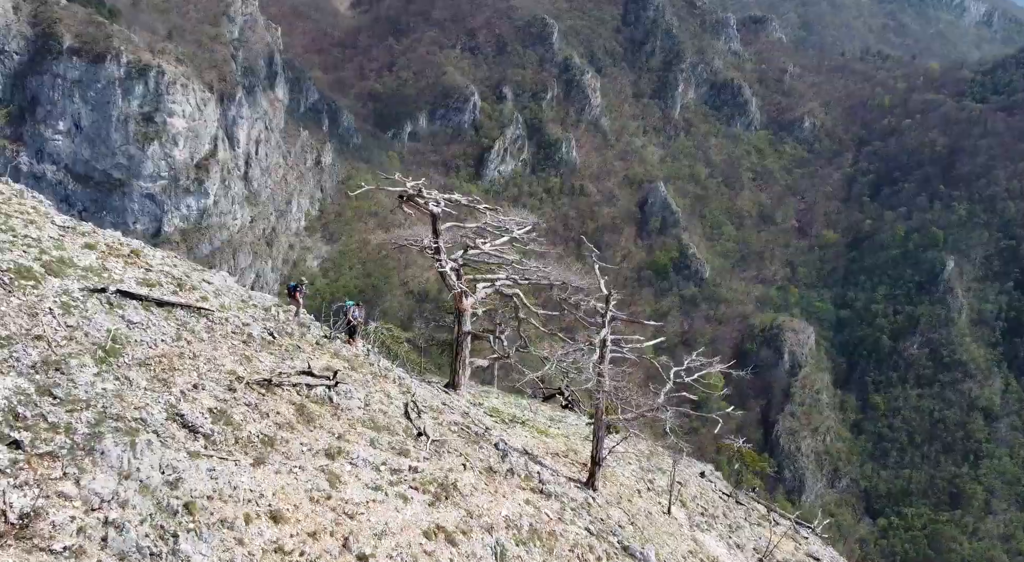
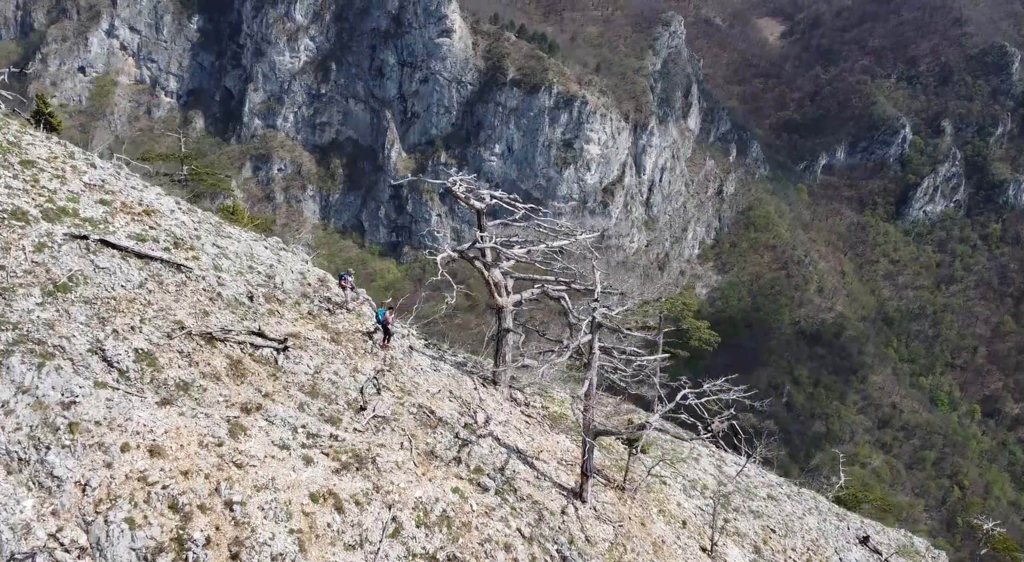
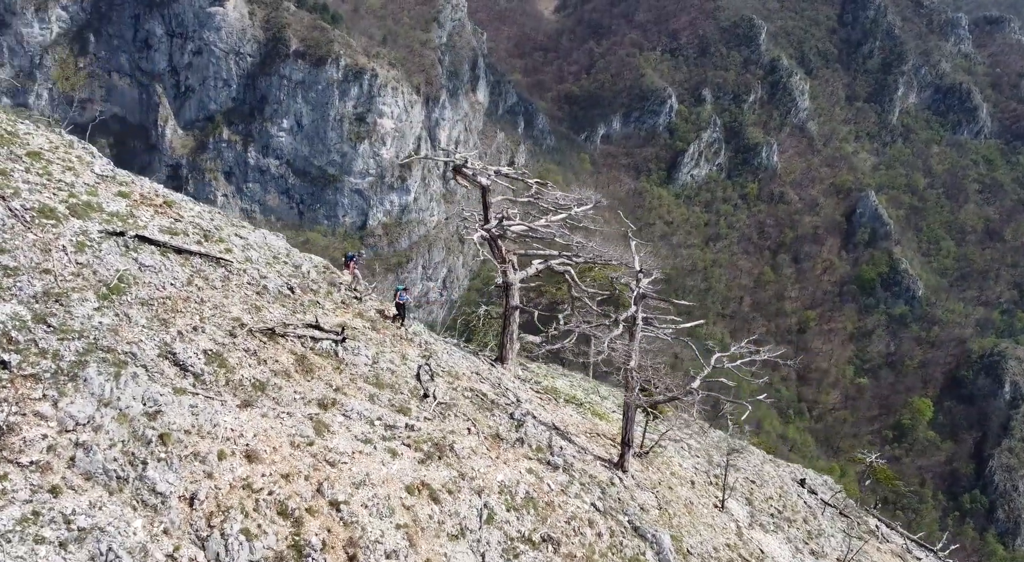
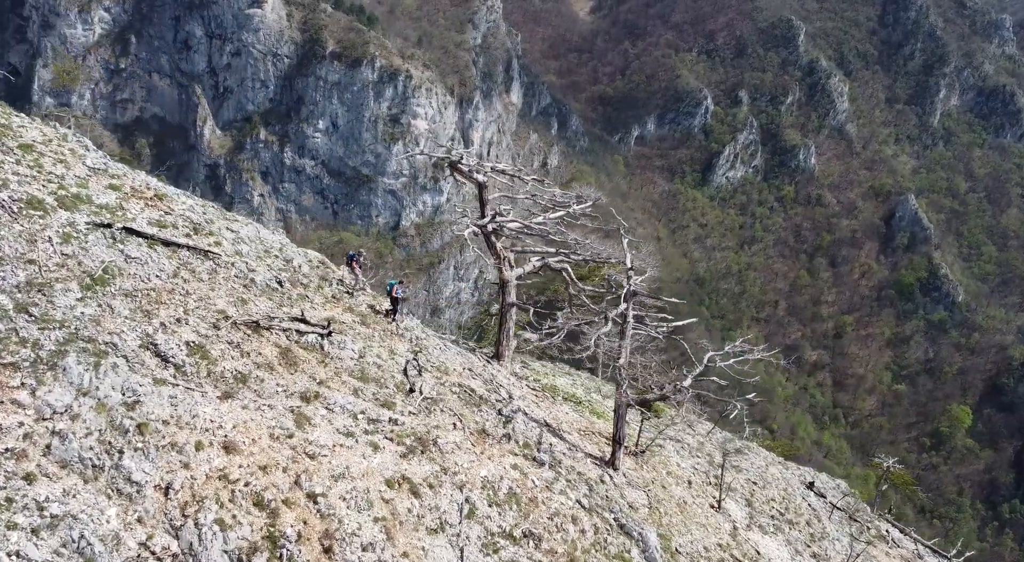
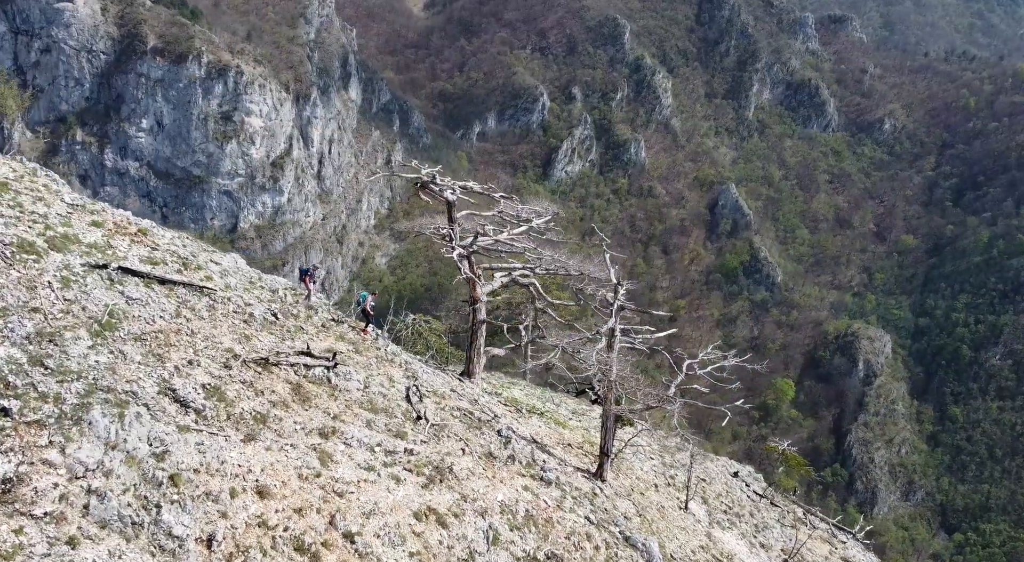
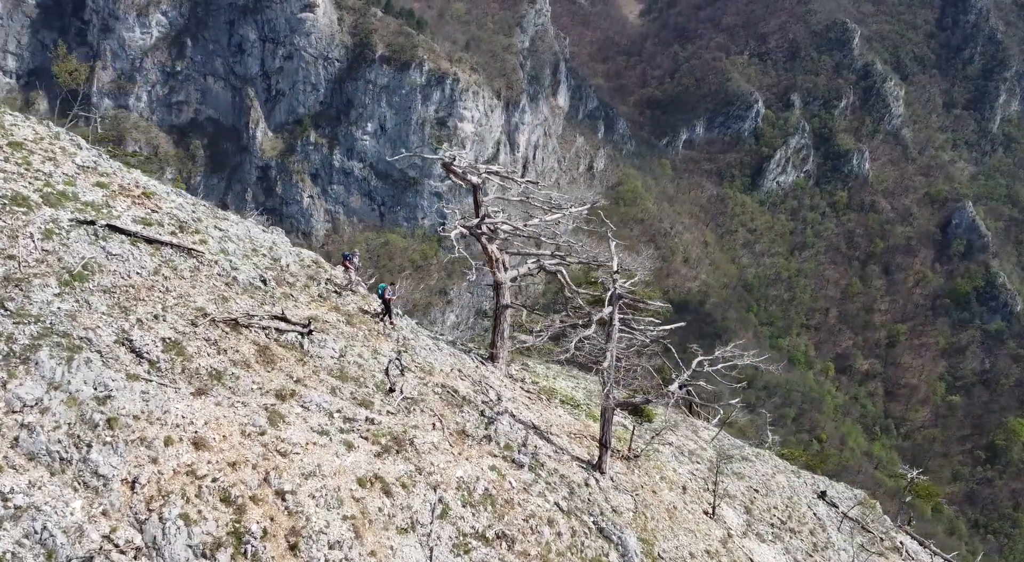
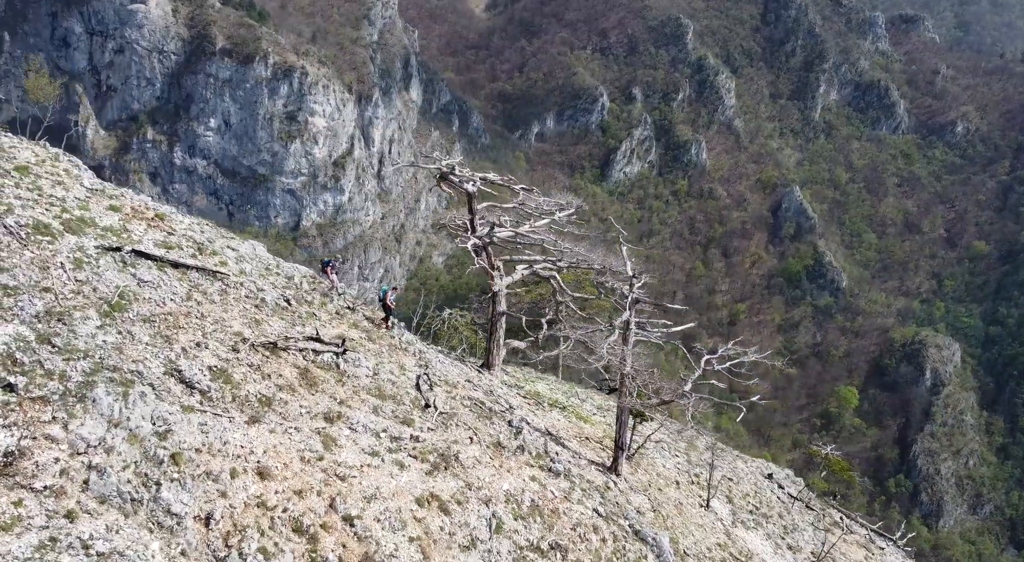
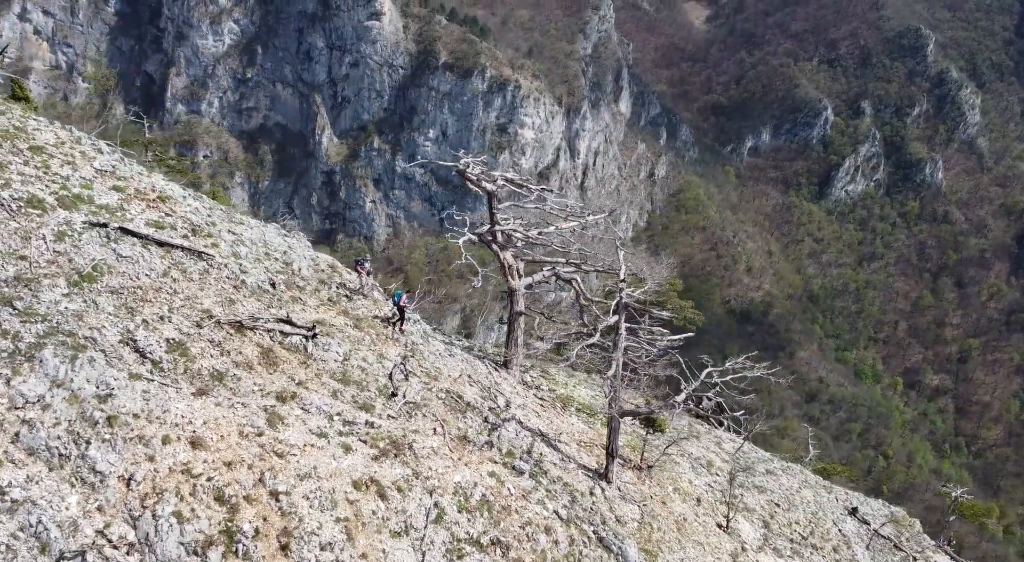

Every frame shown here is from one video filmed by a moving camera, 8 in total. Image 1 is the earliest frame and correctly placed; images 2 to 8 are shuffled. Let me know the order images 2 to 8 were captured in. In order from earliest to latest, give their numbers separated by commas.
5, 7, 3, 4, 6, 8, 2
